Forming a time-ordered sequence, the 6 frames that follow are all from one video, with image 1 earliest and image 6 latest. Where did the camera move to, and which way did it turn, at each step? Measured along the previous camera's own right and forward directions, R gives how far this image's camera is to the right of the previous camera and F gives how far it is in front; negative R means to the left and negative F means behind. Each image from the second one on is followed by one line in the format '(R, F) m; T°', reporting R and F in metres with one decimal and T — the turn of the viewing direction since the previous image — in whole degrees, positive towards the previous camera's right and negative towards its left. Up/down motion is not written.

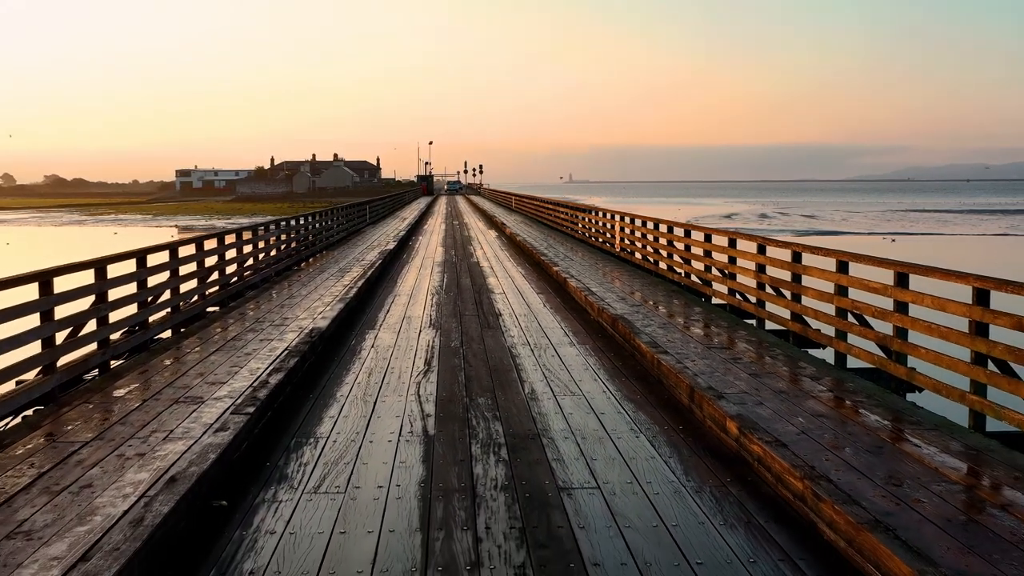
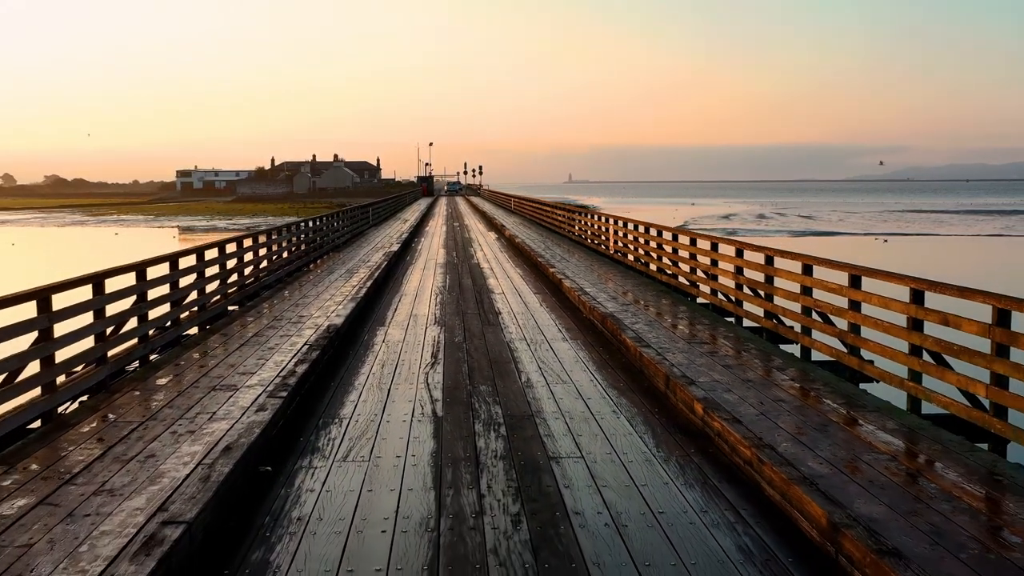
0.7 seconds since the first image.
(+0.4, -0.1) m; -4°
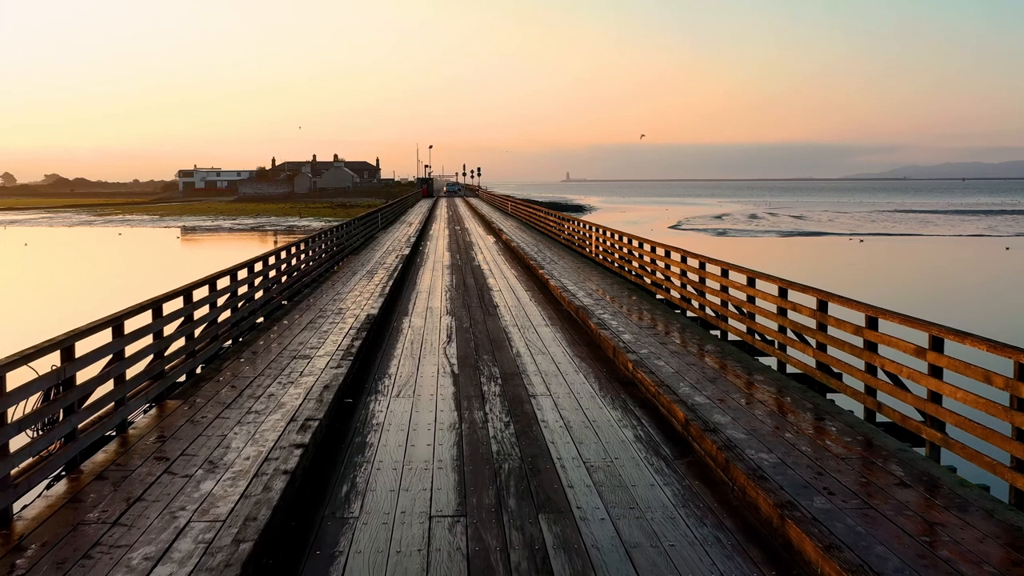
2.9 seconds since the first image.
(+0.1, -2.3) m; 0°
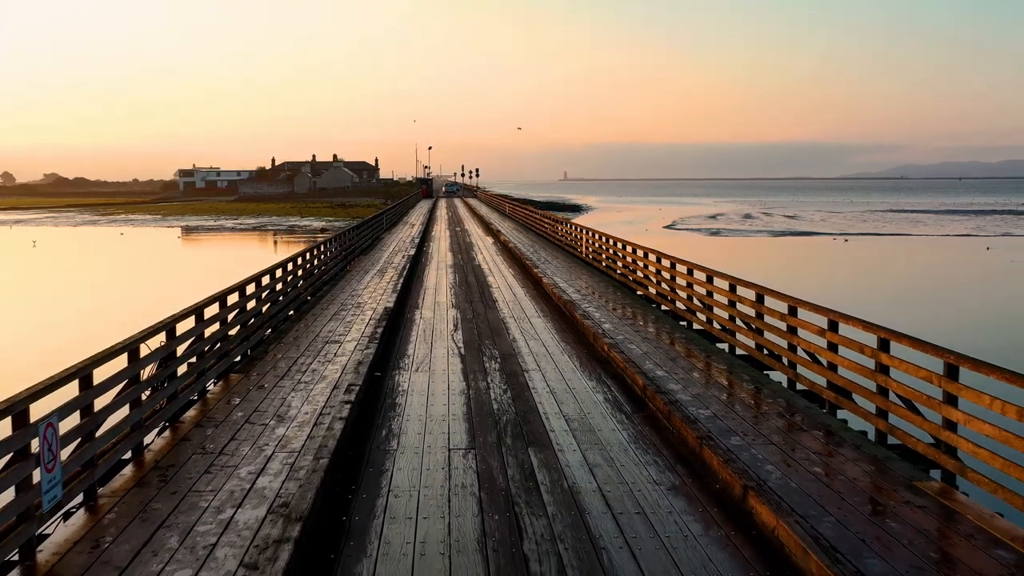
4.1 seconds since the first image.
(0.0, -1.5) m; 0°
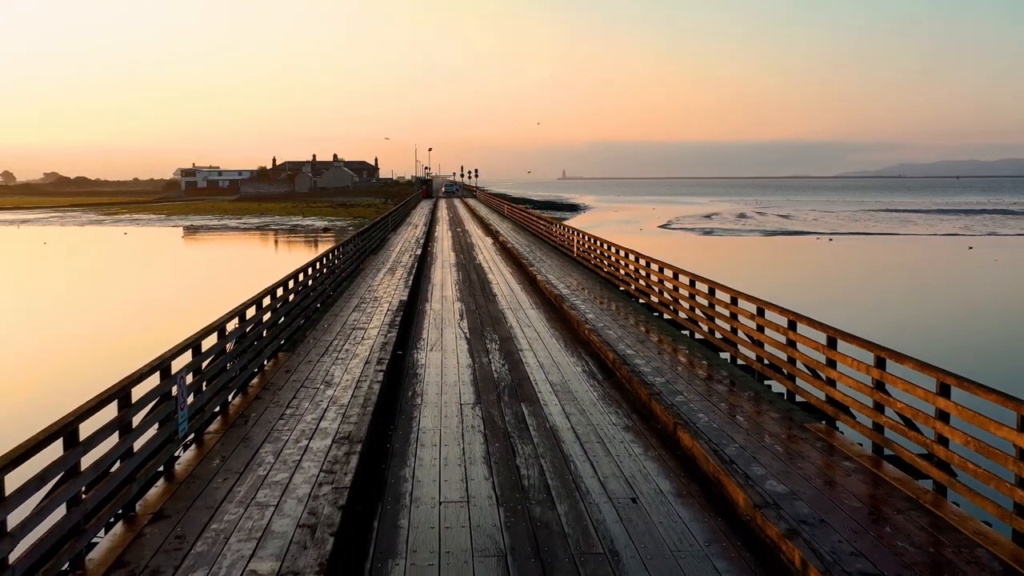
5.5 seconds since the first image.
(0.0, -1.8) m; 0°
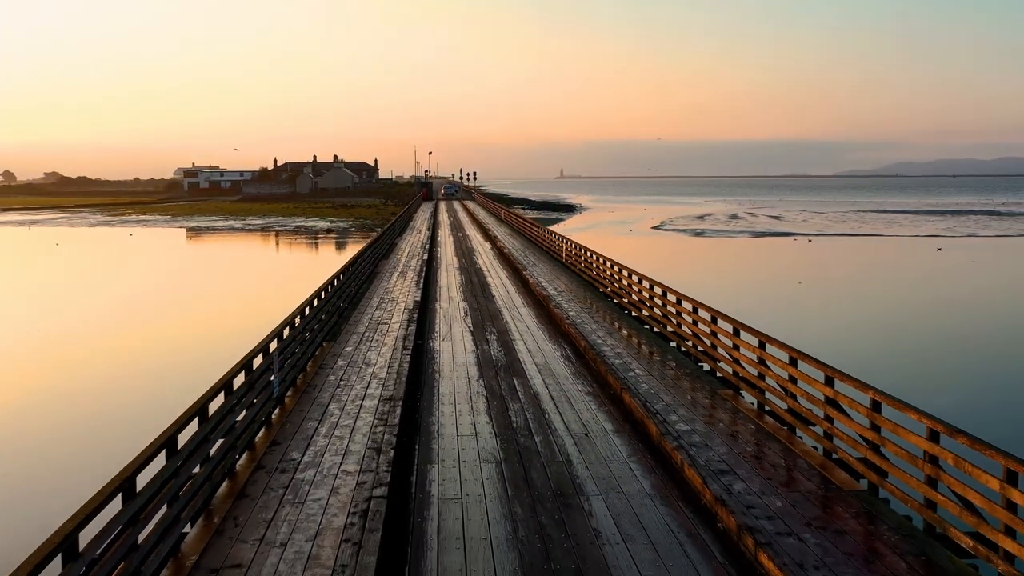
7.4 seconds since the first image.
(+0.1, -2.6) m; 0°
